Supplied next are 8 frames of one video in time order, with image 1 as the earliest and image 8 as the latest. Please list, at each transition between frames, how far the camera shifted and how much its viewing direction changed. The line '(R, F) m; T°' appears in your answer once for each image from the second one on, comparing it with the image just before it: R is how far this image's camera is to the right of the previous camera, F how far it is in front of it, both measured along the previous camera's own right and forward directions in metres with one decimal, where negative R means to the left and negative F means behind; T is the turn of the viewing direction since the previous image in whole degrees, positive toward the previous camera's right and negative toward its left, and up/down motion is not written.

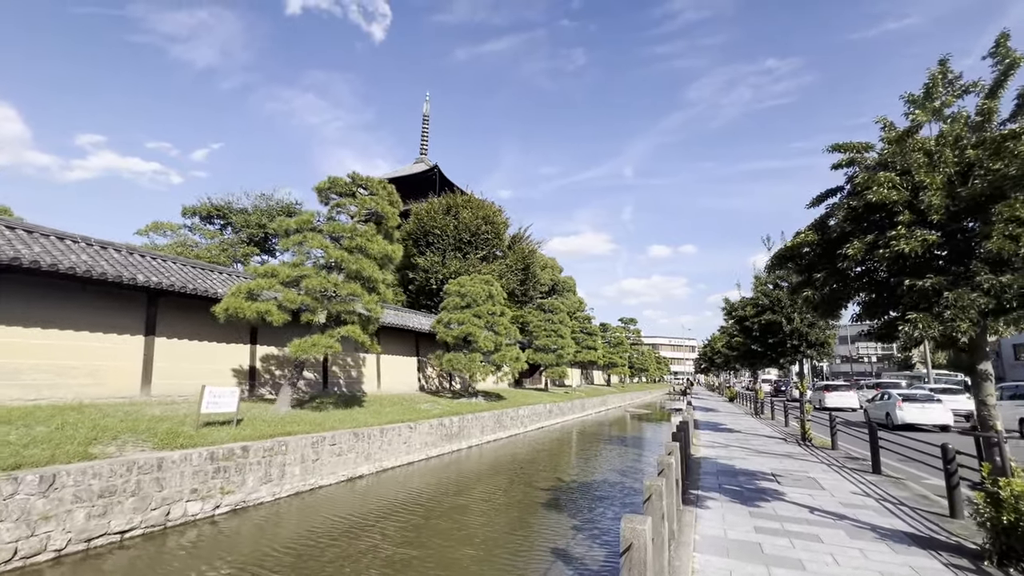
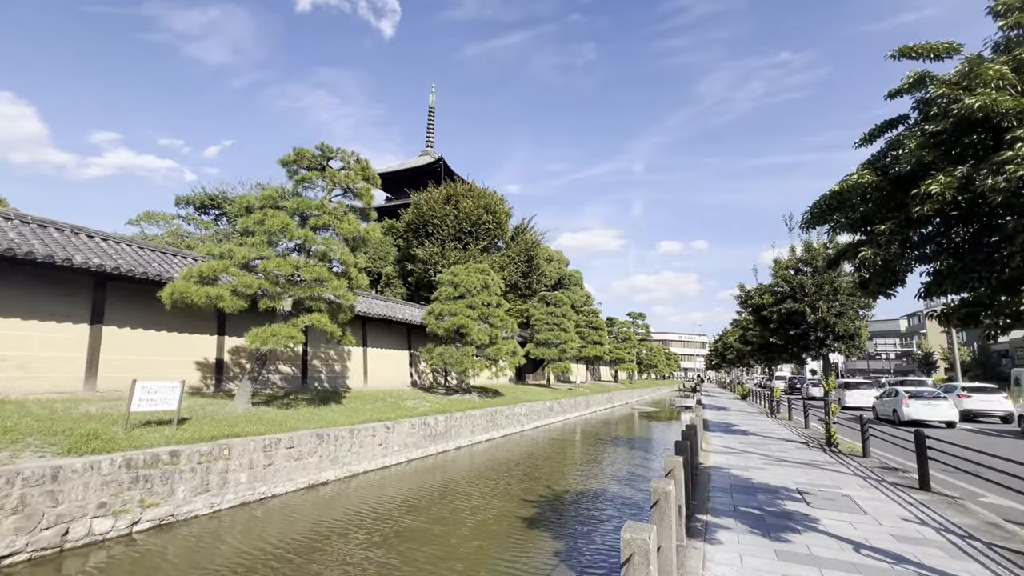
(+0.6, +1.5) m; -1°
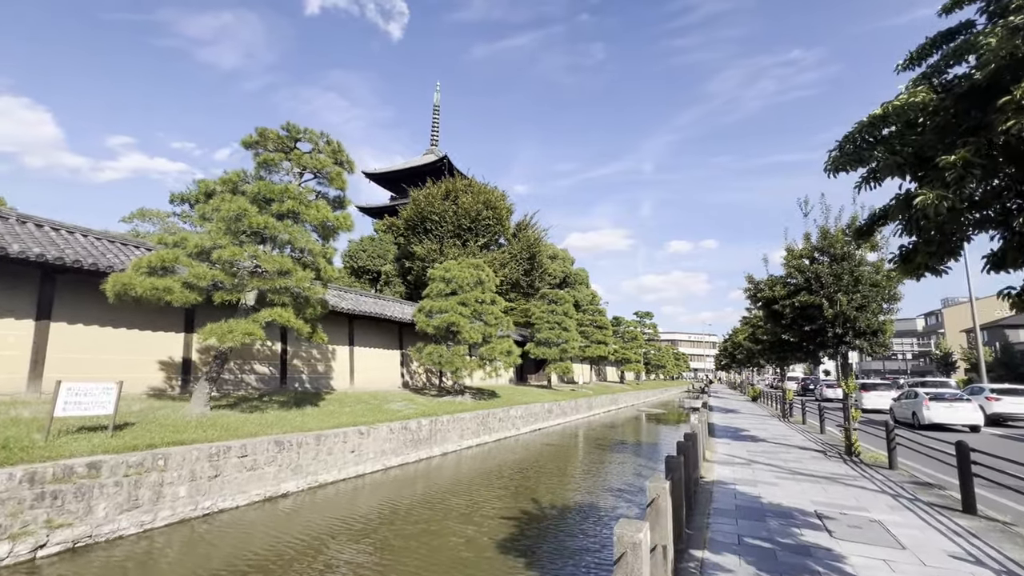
(+0.6, +1.1) m; -1°
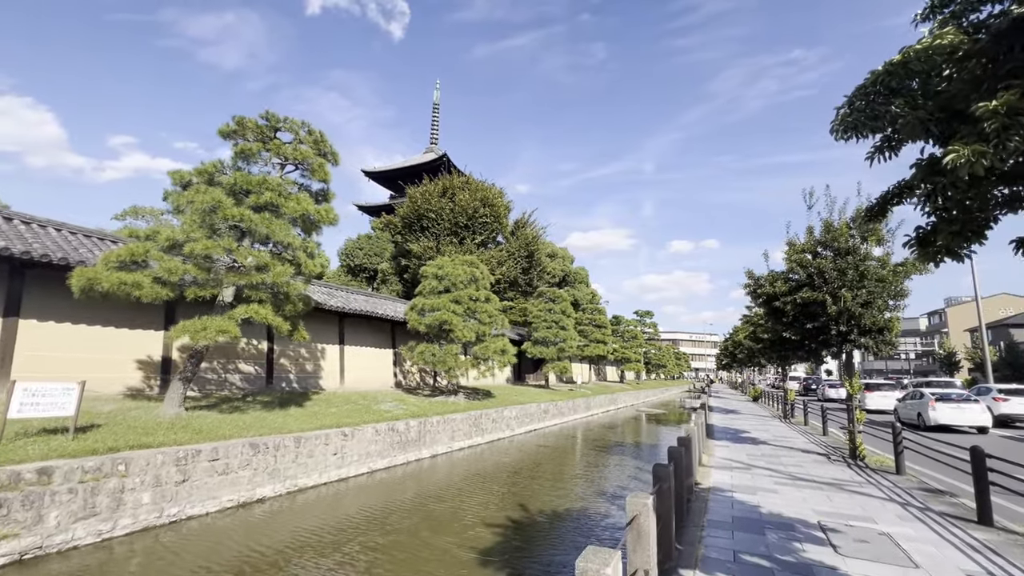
(+0.3, +0.5) m; 0°
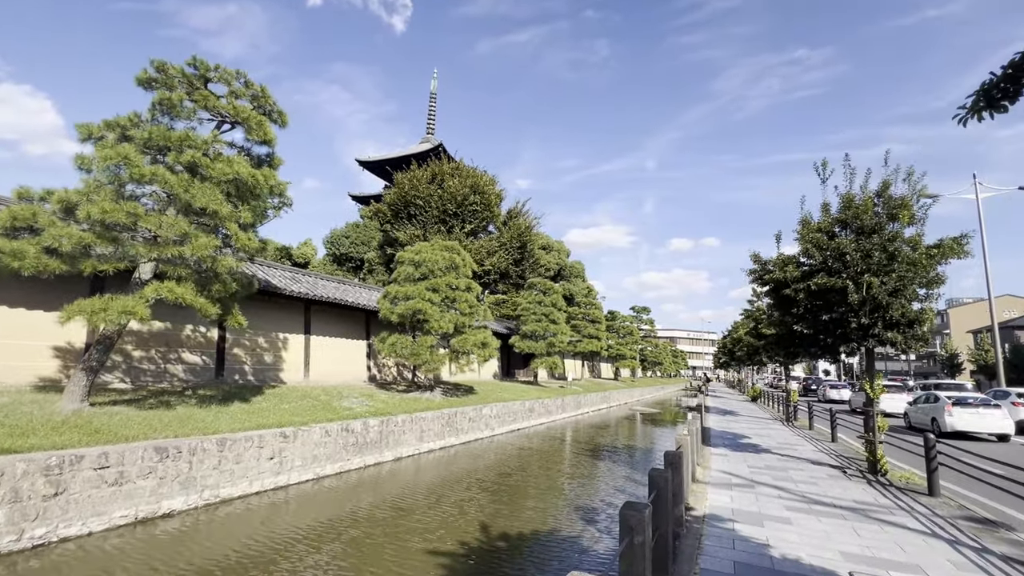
(+0.6, +1.5) m; 0°
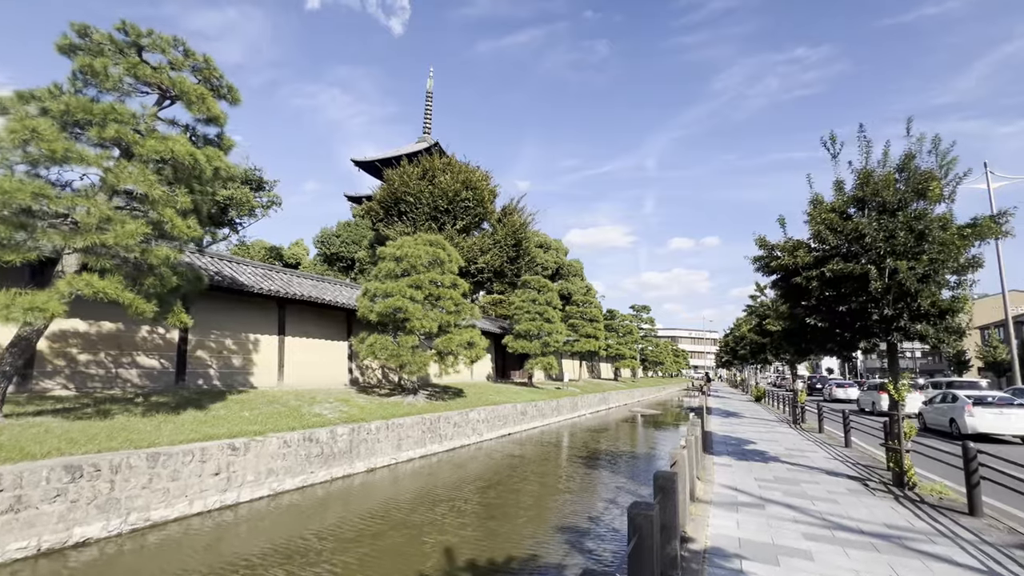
(+0.4, +1.1) m; 0°
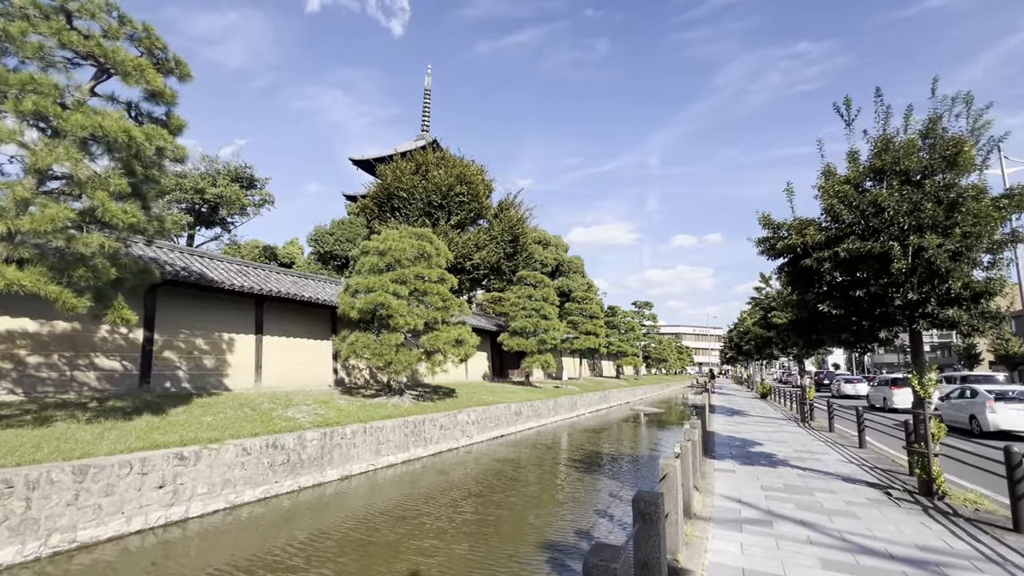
(+0.4, +0.9) m; 0°
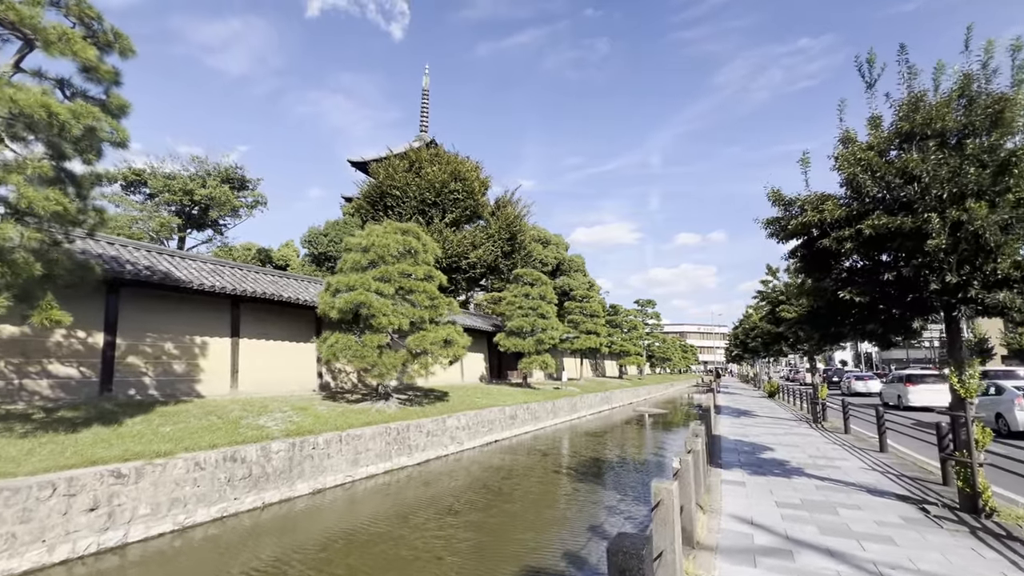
(+0.4, +0.9) m; 0°
